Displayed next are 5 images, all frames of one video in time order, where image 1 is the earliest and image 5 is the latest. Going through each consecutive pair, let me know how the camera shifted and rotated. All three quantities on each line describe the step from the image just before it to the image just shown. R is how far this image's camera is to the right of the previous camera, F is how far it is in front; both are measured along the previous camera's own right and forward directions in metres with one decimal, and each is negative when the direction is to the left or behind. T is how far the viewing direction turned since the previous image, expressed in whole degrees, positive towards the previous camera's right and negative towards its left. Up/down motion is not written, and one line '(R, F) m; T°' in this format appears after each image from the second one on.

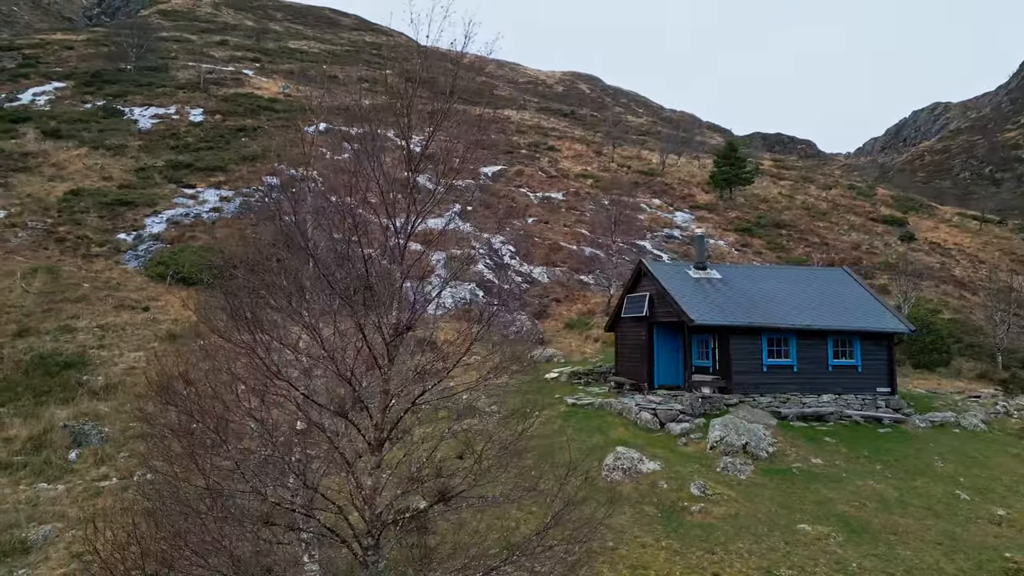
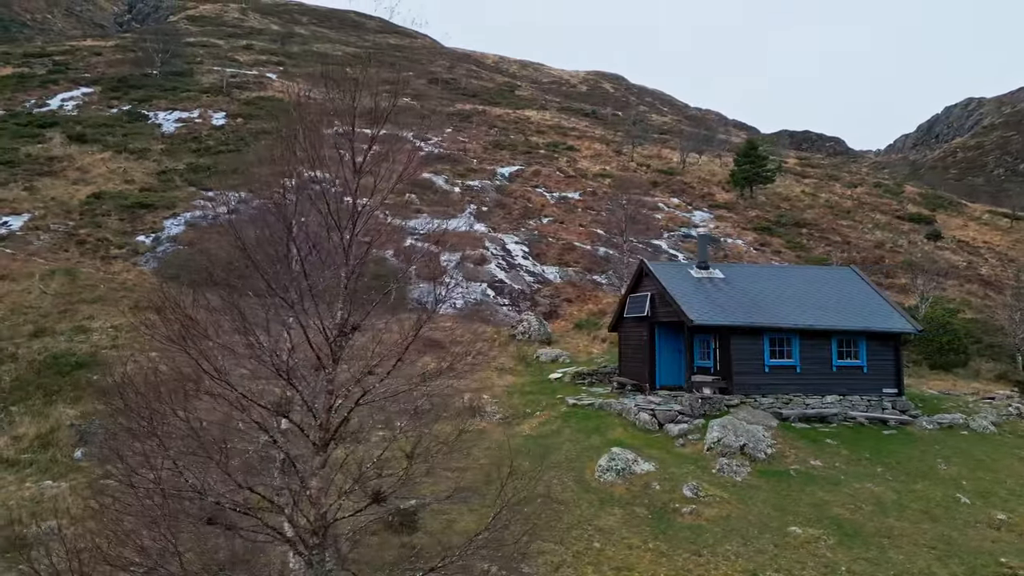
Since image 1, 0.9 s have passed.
(+0.5, 0.0) m; -2°
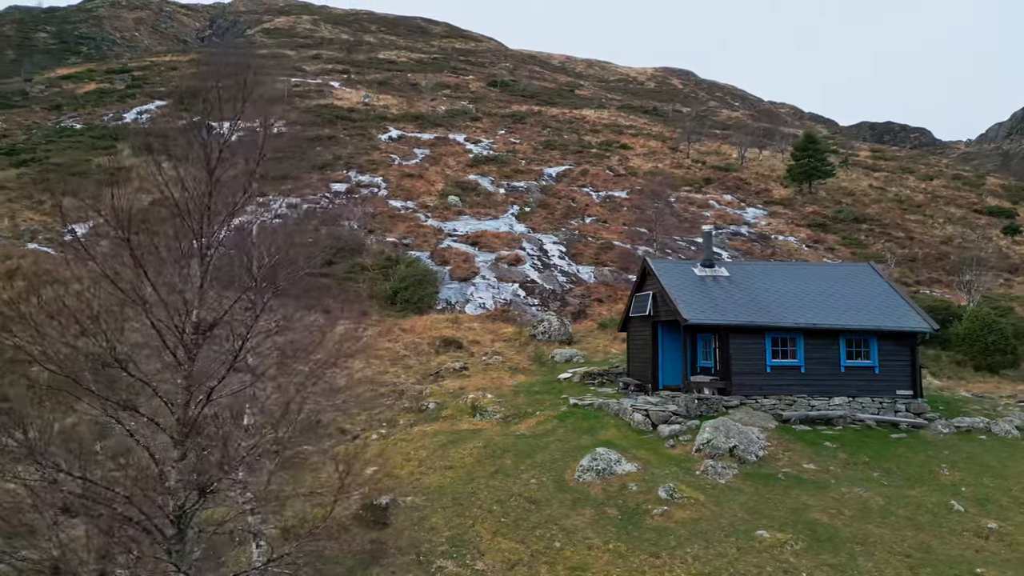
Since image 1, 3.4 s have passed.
(+1.4, 0.0) m; -4°
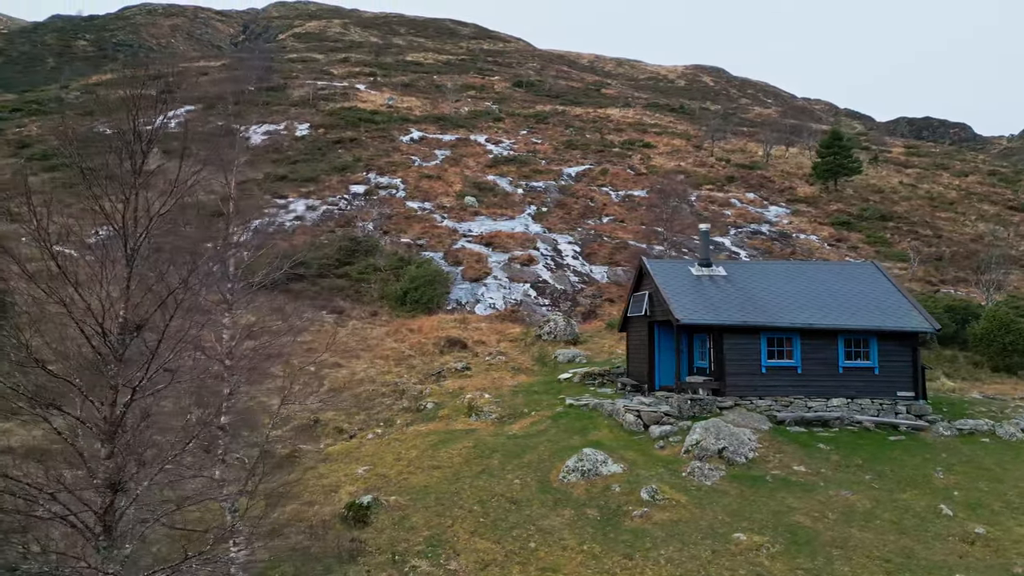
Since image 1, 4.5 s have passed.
(+0.7, 0.0) m; -2°
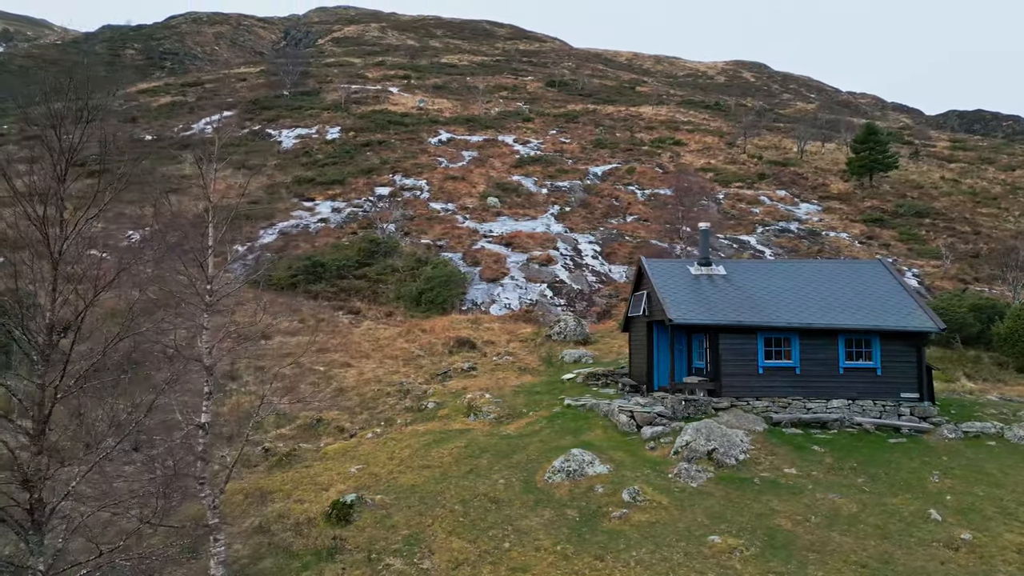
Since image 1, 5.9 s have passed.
(+0.9, 0.0) m; -2°
